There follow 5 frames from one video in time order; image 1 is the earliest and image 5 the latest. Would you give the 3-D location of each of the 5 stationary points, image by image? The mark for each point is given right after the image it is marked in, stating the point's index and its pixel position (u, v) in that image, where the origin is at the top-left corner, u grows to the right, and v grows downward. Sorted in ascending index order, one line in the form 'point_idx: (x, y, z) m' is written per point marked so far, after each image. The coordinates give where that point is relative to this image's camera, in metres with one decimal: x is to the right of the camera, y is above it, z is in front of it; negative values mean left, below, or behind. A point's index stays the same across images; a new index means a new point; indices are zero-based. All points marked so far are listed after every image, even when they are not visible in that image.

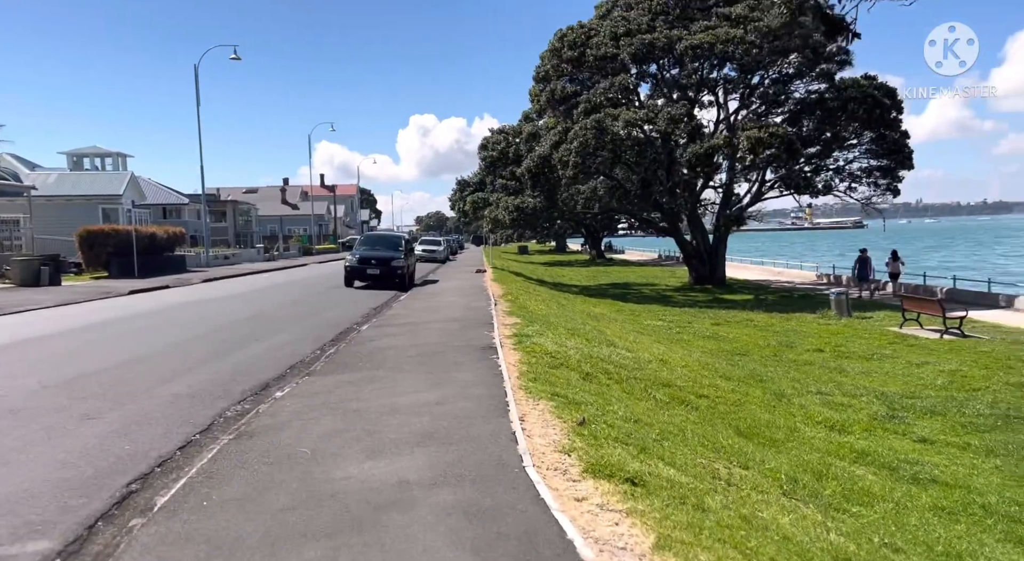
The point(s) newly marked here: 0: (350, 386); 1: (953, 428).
0: (-1.7, -1.1, +7.2) m
1: (+5.3, -1.8, +8.3) m
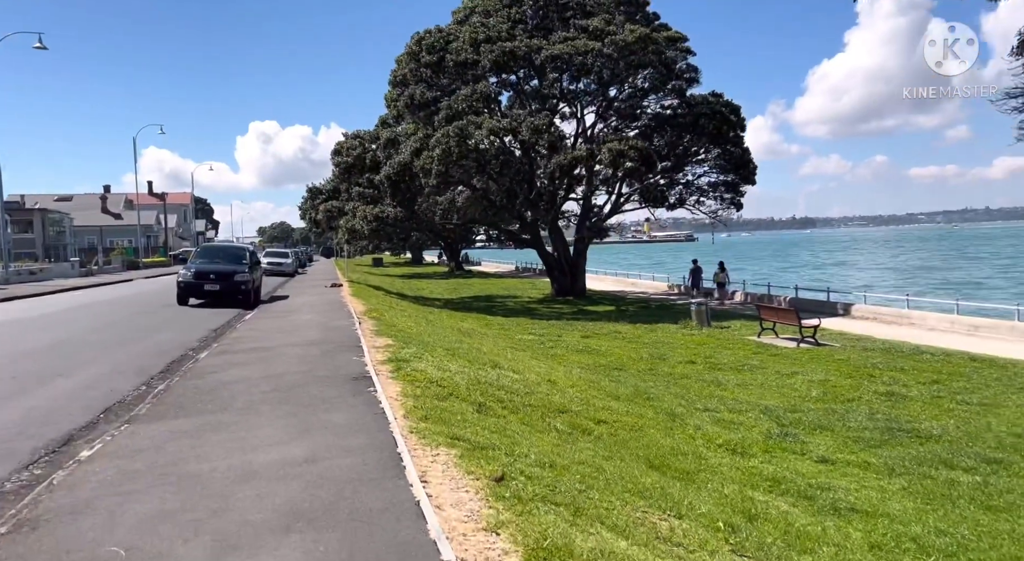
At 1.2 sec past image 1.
0: (-2.7, -1.3, +5.6) m
1: (+4.0, -1.9, +8.2) m
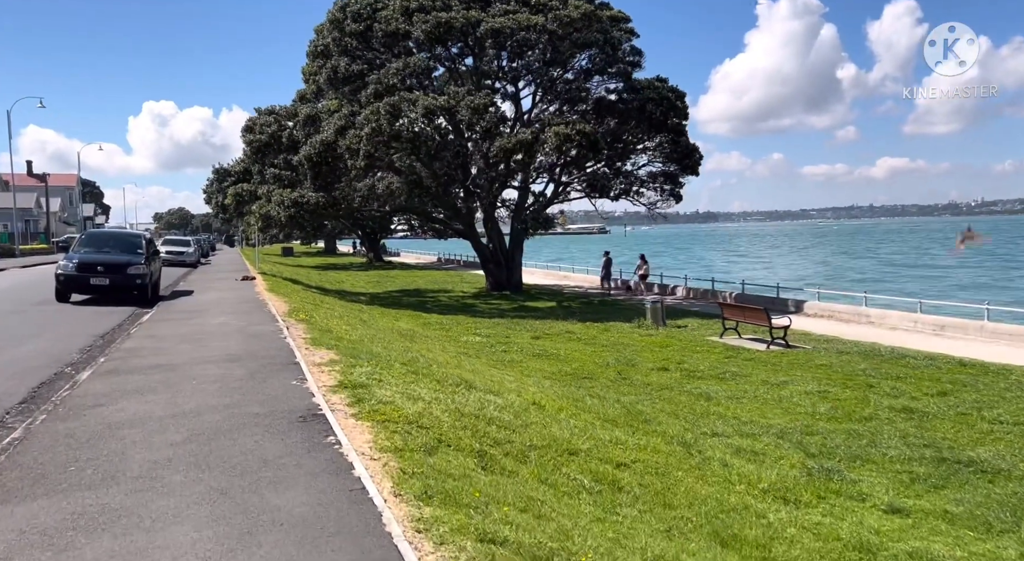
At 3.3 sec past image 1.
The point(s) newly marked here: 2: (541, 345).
0: (-2.4, -1.4, +3.5) m
1: (+3.9, -2.0, +6.9) m
2: (+0.7, -1.5, +16.3) m
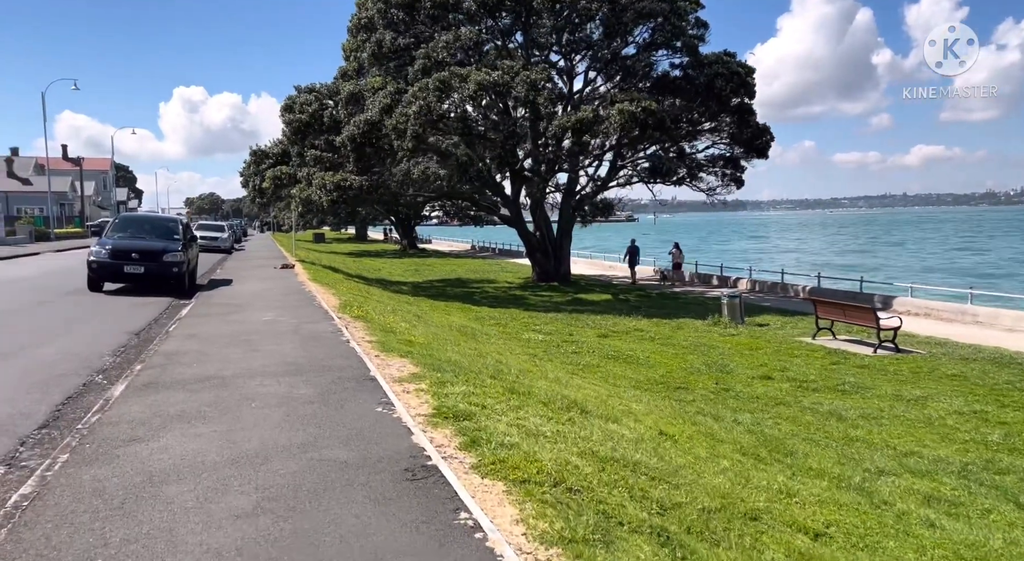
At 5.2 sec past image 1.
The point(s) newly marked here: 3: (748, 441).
0: (-1.4, -1.4, +2.0) m
1: (+5.0, -2.1, +5.2) m
2: (+2.2, -1.4, +14.7) m
3: (+2.6, -1.8, +7.7) m
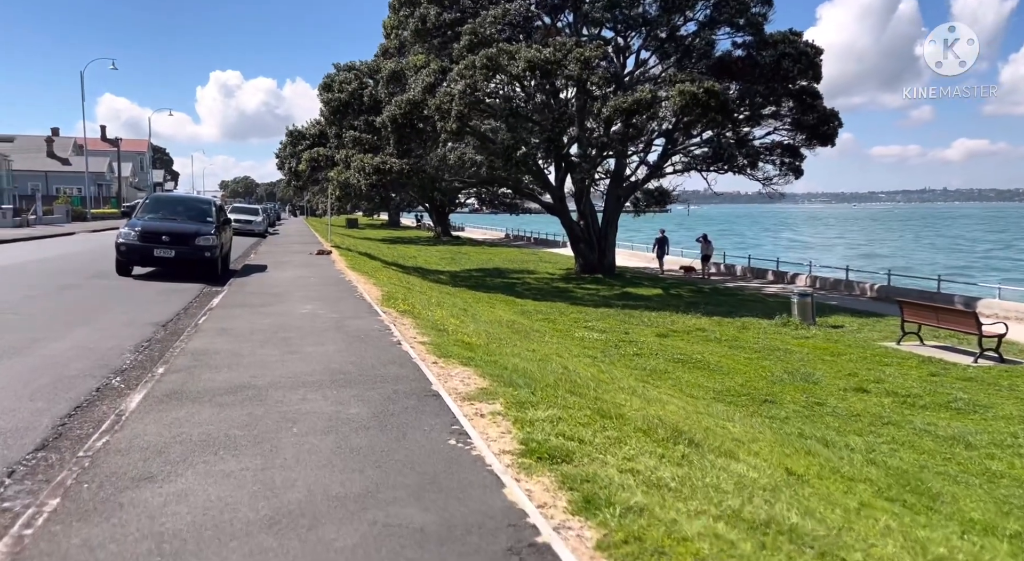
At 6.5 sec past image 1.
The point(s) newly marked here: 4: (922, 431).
0: (-0.8, -1.5, +0.9) m
1: (+5.7, -2.2, +3.8) m
2: (+3.2, -1.3, +13.4) m
3: (+3.4, -1.8, +6.4) m
4: (+5.0, -1.8, +8.5) m
